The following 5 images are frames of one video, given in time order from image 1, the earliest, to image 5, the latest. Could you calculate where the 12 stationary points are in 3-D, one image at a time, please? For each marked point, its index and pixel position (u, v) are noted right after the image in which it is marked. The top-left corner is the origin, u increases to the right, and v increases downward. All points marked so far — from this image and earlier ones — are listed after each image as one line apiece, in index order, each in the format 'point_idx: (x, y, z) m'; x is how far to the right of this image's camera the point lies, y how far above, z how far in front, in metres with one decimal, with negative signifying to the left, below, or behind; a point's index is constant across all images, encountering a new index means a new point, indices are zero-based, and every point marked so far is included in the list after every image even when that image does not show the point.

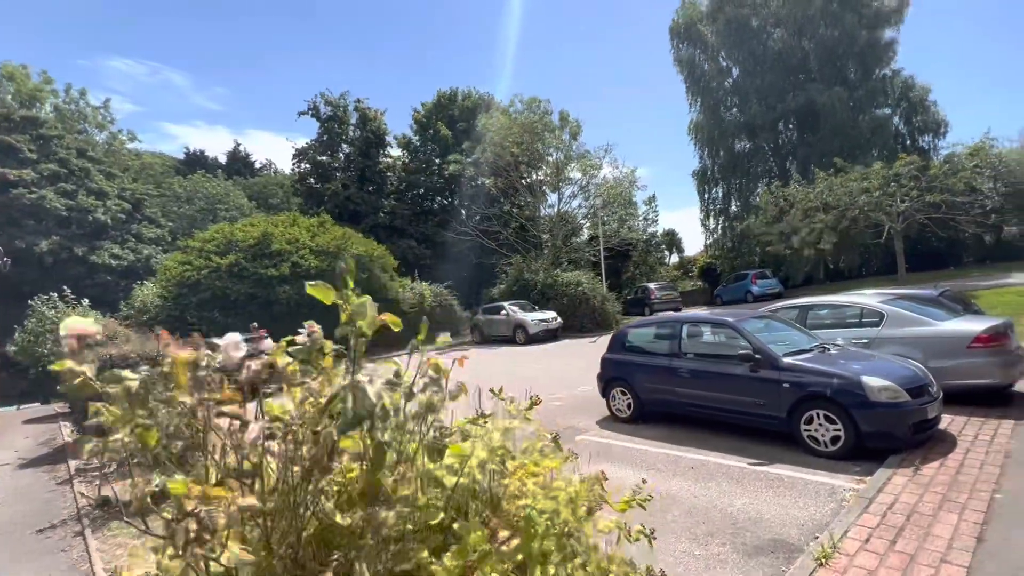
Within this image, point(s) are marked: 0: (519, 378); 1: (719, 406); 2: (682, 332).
0: (+0.2, -2.5, +14.1) m
1: (+2.9, -1.7, +7.2) m
2: (+2.6, -0.7, +7.9) m
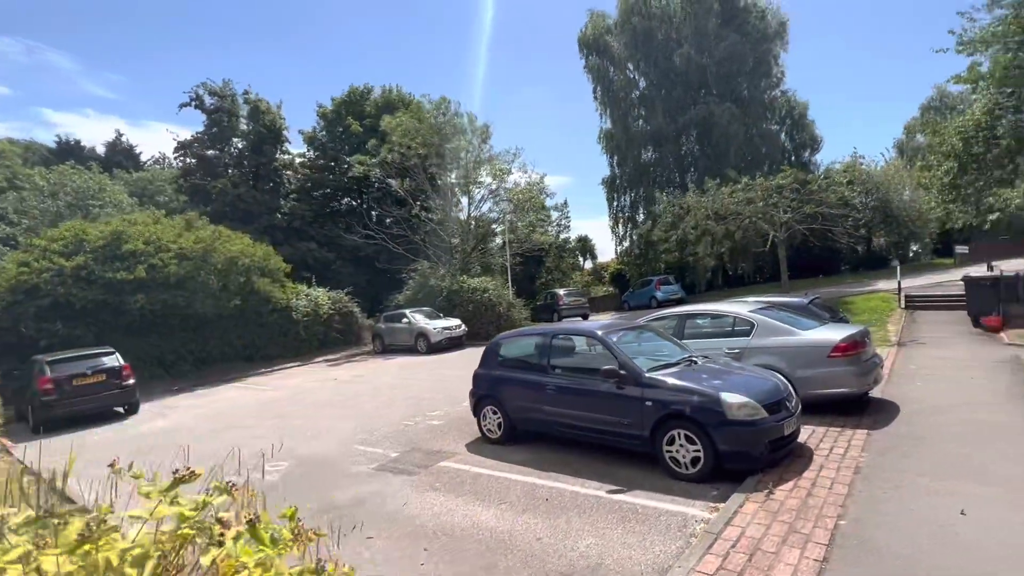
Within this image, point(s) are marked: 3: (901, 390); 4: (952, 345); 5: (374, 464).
0: (-2.7, -2.7, +13.1) m
1: (+0.9, -1.8, +6.7) m
2: (+0.5, -0.8, +7.4) m
3: (+6.6, -1.7, +8.8) m
4: (+11.2, -1.4, +13.1) m
5: (-2.0, -2.6, +7.6) m
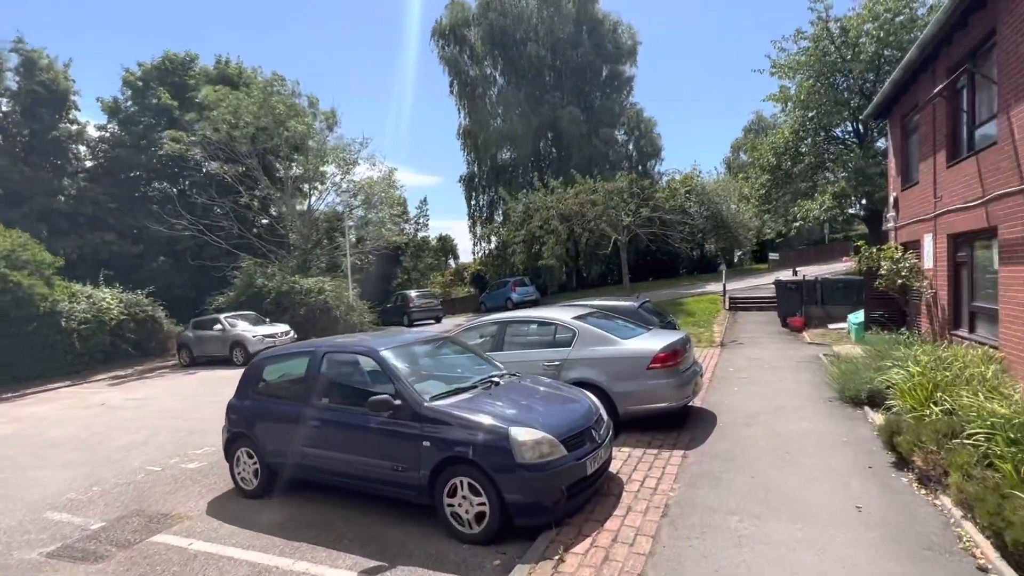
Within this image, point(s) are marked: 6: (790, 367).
0: (-6.7, -2.7, +10.5) m
1: (-1.6, -1.8, +5.1) m
2: (-2.1, -0.9, +5.7) m
3: (+3.4, -1.8, +8.5) m
4: (+6.8, -1.5, +13.9) m
5: (-4.7, -2.6, +5.3) m
6: (+5.8, -1.6, +10.7) m
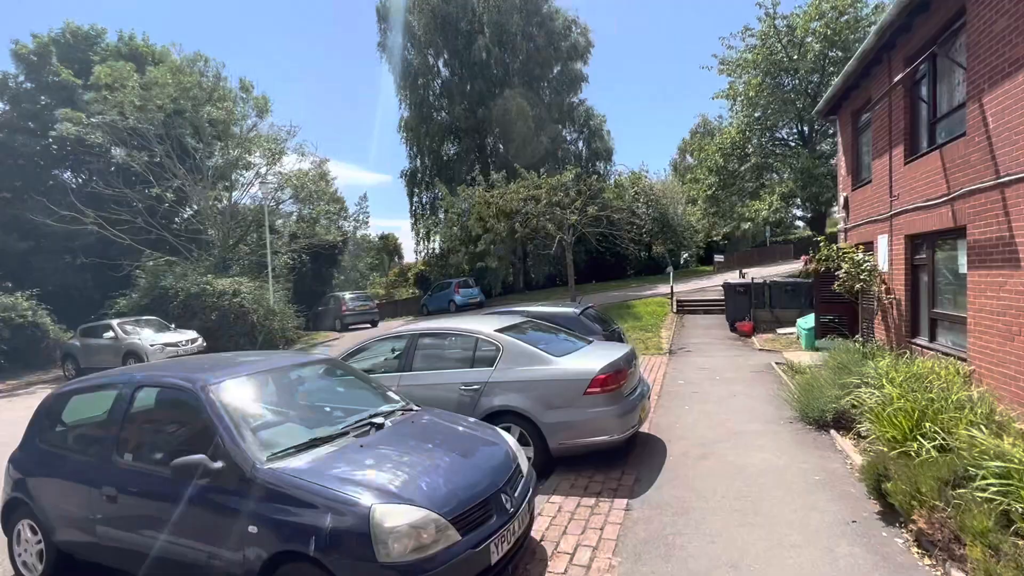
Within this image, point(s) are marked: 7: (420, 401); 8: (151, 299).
0: (-8.0, -2.7, +8.4) m
1: (-2.4, -1.9, +3.6) m
2: (-3.0, -0.9, +4.1) m
3: (+2.3, -1.9, +7.4) m
4: (+5.1, -1.6, +13.0) m
5: (-5.5, -2.7, +3.4) m
6: (+4.4, -1.7, +9.8) m
7: (-1.1, -1.3, +6.1) m
8: (-13.8, -0.4, +19.8) m
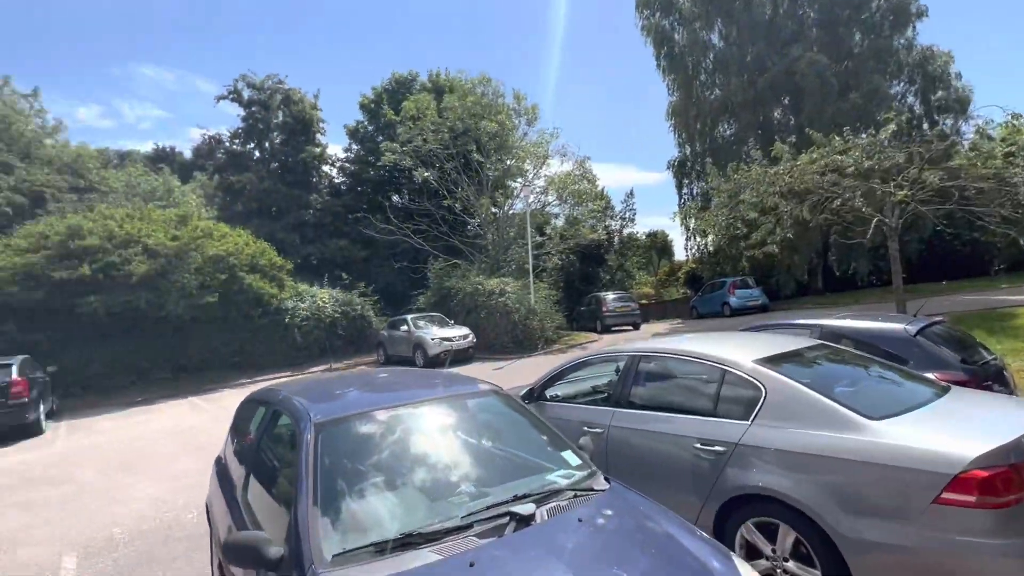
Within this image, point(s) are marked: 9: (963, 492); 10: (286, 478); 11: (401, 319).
0: (-3.8, -2.8, +9.7) m
1: (-1.4, -1.9, +2.8) m
2: (-1.6, -1.0, +3.5) m
3: (+4.6, -1.9, +3.7) m
4: (+9.9, -1.7, +7.2) m
5: (-4.2, -2.7, +4.2) m
6: (+7.6, -1.8, +4.8) m
7: (+1.1, -1.4, +4.3) m
8: (-3.2, -0.4, +22.5) m
9: (+2.6, -1.1, +2.9) m
10: (-1.3, -1.1, +3.0) m
11: (-4.3, -1.2, +20.0) m
